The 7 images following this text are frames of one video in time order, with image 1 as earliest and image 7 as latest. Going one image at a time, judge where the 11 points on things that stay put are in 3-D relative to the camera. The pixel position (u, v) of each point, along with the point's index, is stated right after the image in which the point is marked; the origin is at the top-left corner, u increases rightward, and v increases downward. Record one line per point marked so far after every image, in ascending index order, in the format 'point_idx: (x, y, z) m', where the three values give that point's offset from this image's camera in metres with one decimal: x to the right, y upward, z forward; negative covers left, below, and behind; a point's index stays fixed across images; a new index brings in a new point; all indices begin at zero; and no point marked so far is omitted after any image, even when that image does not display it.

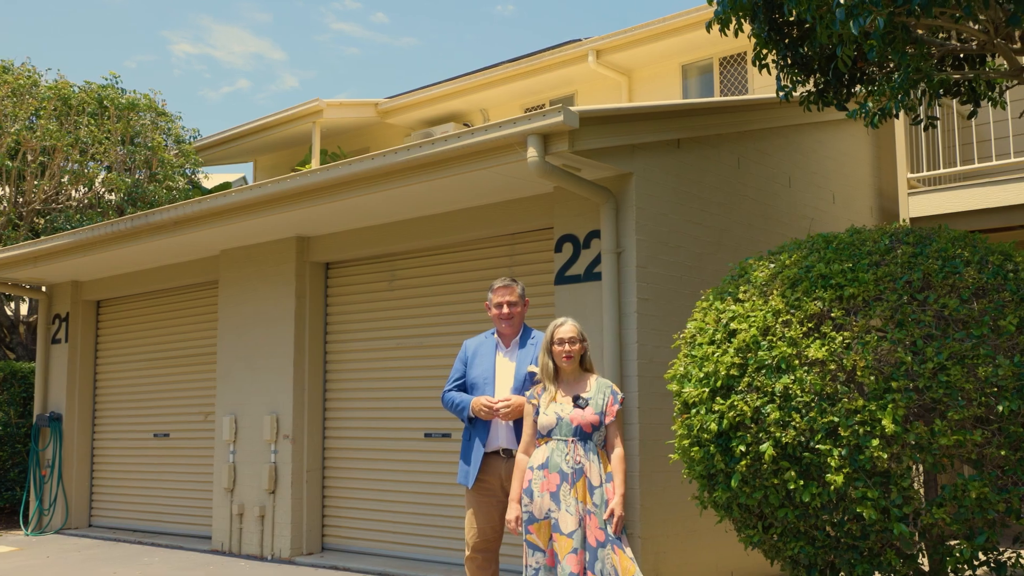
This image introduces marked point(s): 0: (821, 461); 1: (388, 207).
0: (+1.3, -0.7, +4.4) m
1: (-1.0, +0.6, +8.6) m
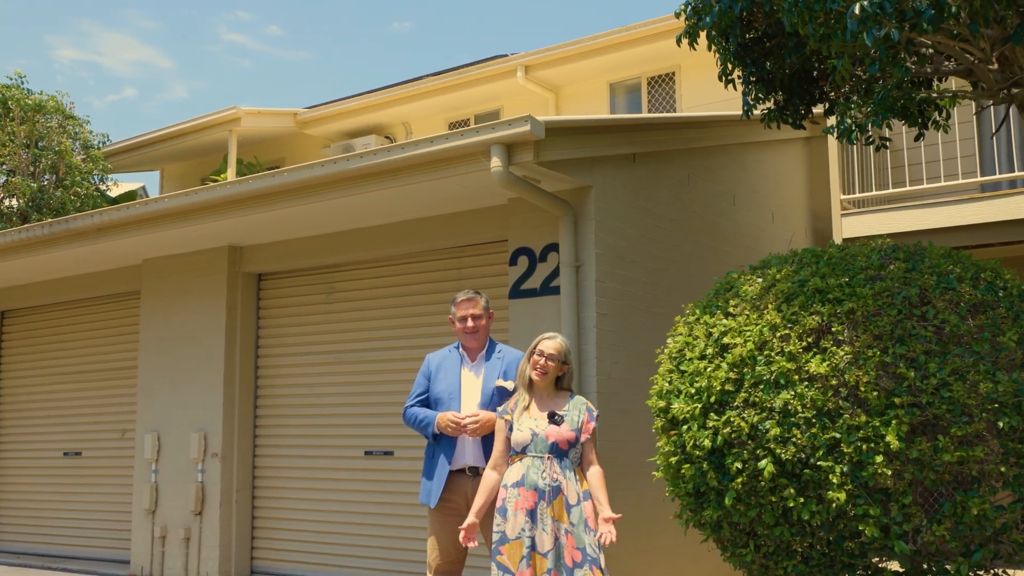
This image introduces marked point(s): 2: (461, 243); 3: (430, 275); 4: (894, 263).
0: (+1.2, -0.8, +4.3) m
1: (-1.4, +0.5, +8.4) m
2: (-0.4, +0.3, +8.1) m
3: (-0.6, +0.1, +8.4) m
4: (+1.7, +0.1, +4.7) m
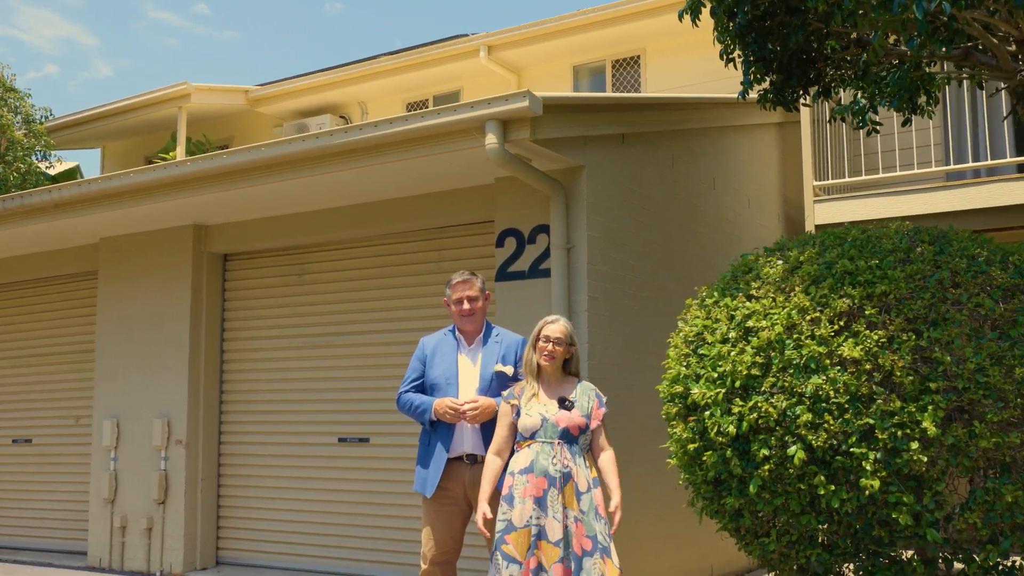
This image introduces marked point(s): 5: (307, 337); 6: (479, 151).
0: (+1.3, -0.7, +4.2) m
1: (-1.5, +0.7, +8.1) m
2: (-0.5, +0.5, +7.9) m
3: (-0.8, +0.2, +8.1) m
4: (+1.7, +0.2, +4.6) m
5: (-1.6, -0.4, +8.6) m
6: (-0.2, +0.9, +6.8) m
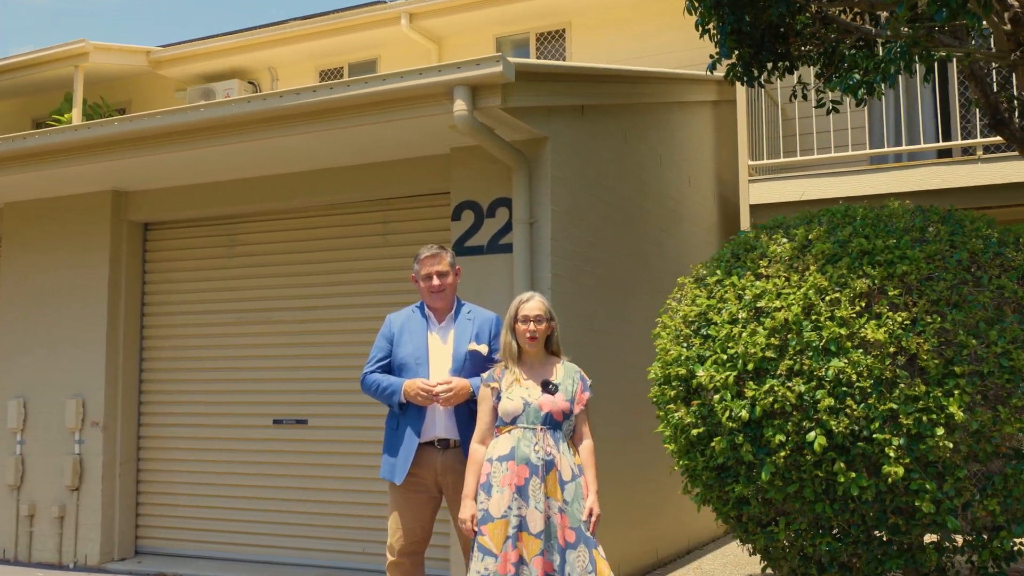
0: (+1.4, -0.6, +4.1) m
1: (-1.9, +0.9, +7.5) m
2: (-0.8, +0.6, +7.5) m
3: (-1.1, +0.4, +7.7) m
4: (+1.7, +0.3, +4.4) m
5: (-2.1, -0.2, +8.1) m
6: (-0.4, +1.0, +6.4) m
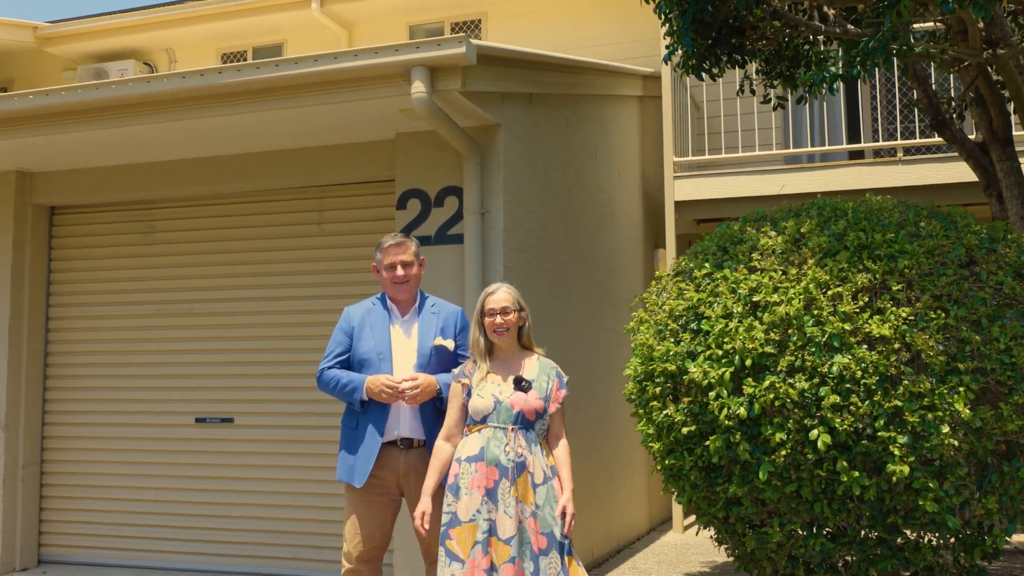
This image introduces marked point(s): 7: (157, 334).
0: (+1.3, -0.6, +4.0) m
1: (-2.3, +0.9, +7.1) m
2: (-1.2, +0.7, +7.1) m
3: (-1.5, +0.5, +7.3) m
4: (+1.7, +0.3, +4.4) m
5: (-2.5, -0.1, +7.6) m
6: (-0.7, +1.1, +6.1) m
7: (-2.5, -0.3, +7.6) m
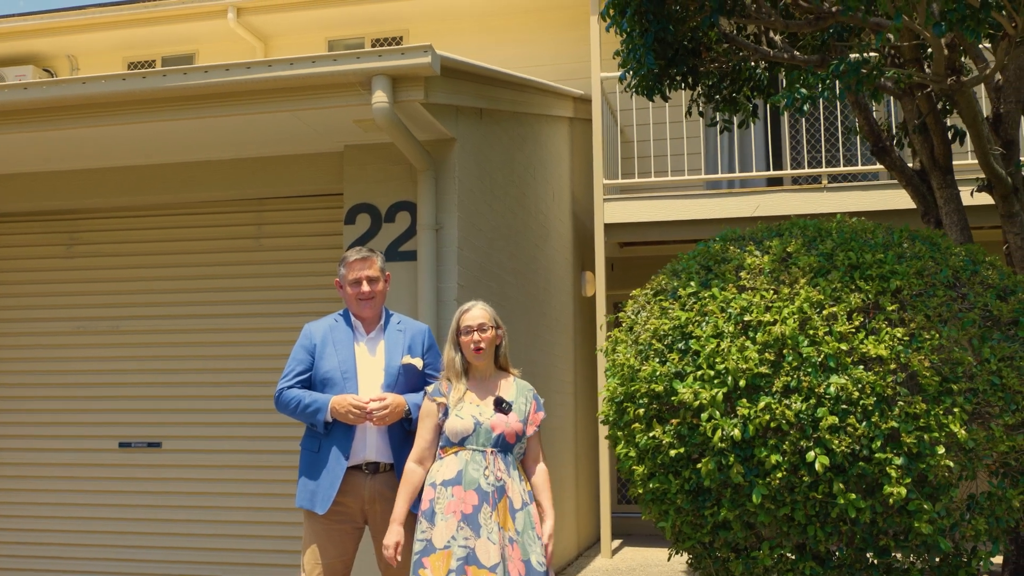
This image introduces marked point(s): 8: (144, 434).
0: (+1.3, -0.7, +3.9) m
1: (-2.6, +0.9, +6.7) m
2: (-1.6, +0.6, +6.8) m
3: (-1.9, +0.4, +7.0) m
4: (+1.6, +0.2, +4.4) m
5: (-2.9, -0.2, +7.2) m
6: (-0.9, +1.0, +5.9) m
7: (-2.9, -0.4, +7.1) m
8: (-2.4, -0.9, +6.9) m
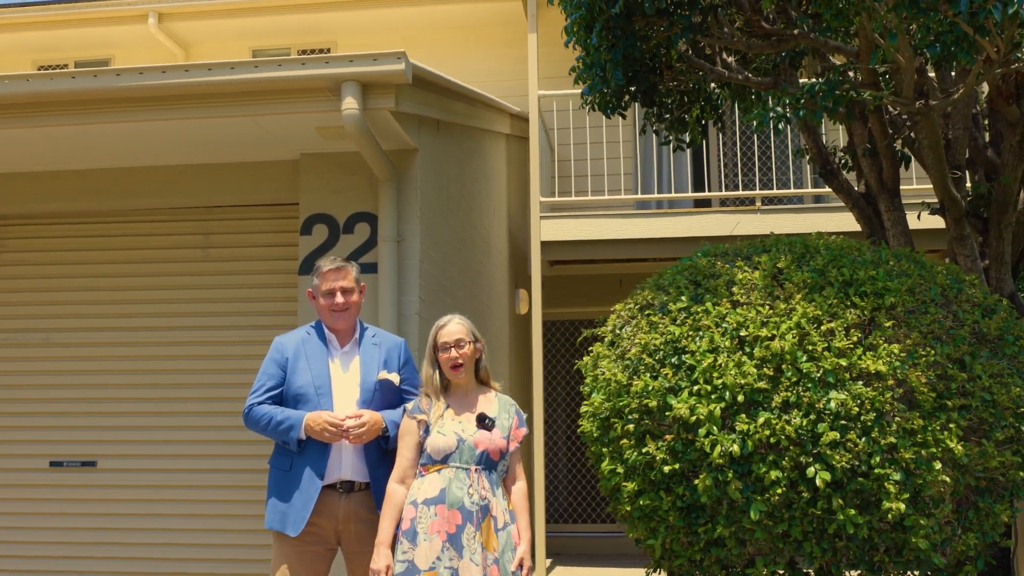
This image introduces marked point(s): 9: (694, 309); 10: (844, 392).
0: (+1.3, -0.7, +3.9) m
1: (-2.8, +0.8, +6.3) m
2: (-1.8, +0.5, +6.6) m
3: (-2.2, +0.3, +6.7) m
4: (+1.6, +0.1, +4.4) m
5: (-3.2, -0.3, +6.7) m
6: (-1.1, +0.9, +5.7) m
7: (-3.1, -0.5, +6.7) m
8: (-2.6, -1.0, +6.6) m
9: (+0.7, -0.1, +4.4) m
10: (+1.2, -0.4, +4.0) m
